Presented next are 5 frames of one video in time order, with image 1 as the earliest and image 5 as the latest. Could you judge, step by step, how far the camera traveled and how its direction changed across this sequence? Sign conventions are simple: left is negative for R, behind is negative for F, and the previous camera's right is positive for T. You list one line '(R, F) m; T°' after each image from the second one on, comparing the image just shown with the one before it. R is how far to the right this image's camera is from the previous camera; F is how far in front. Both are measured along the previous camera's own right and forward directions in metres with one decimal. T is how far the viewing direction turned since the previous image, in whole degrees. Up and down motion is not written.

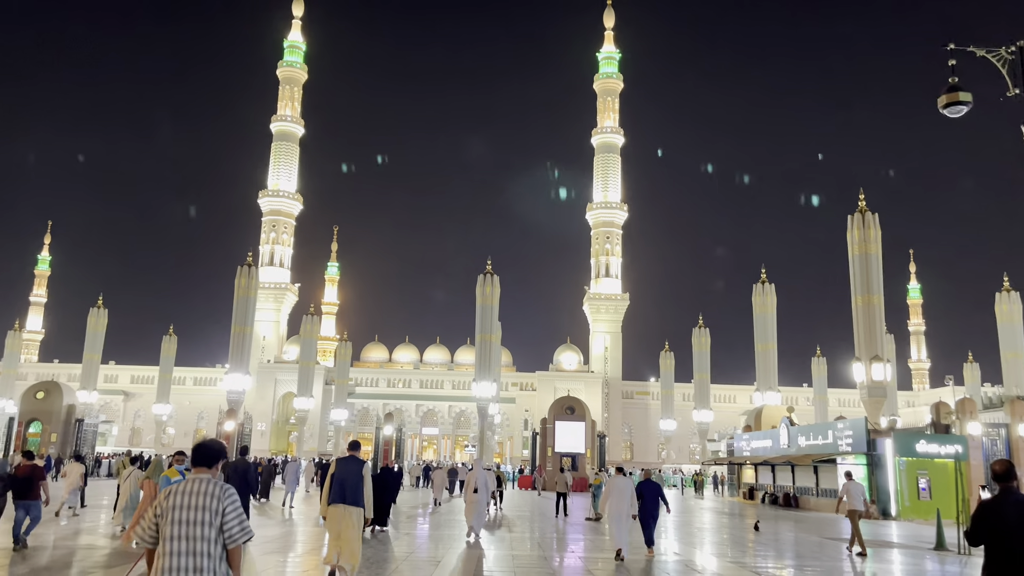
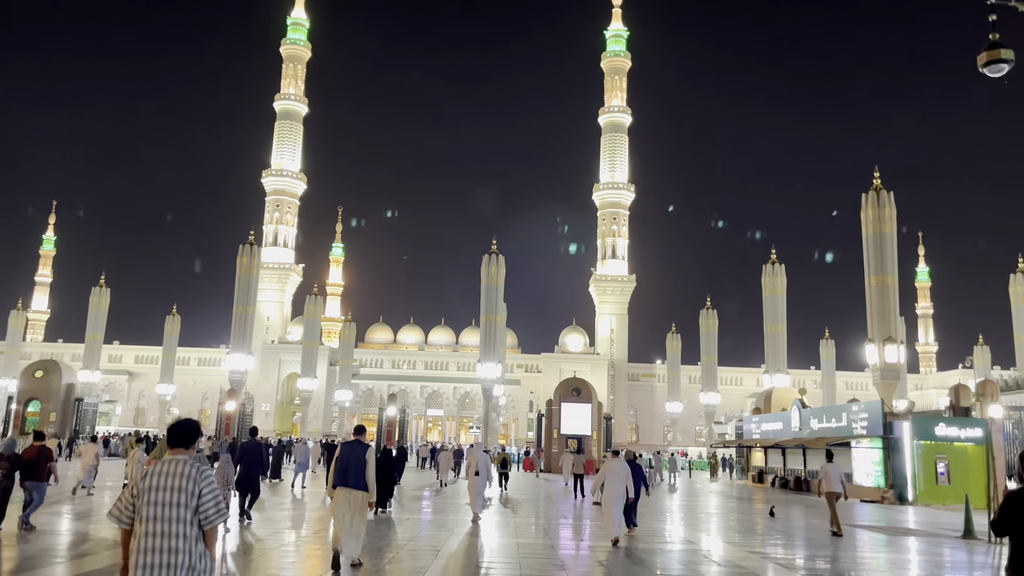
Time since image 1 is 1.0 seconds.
(0.0, +0.4) m; 0°
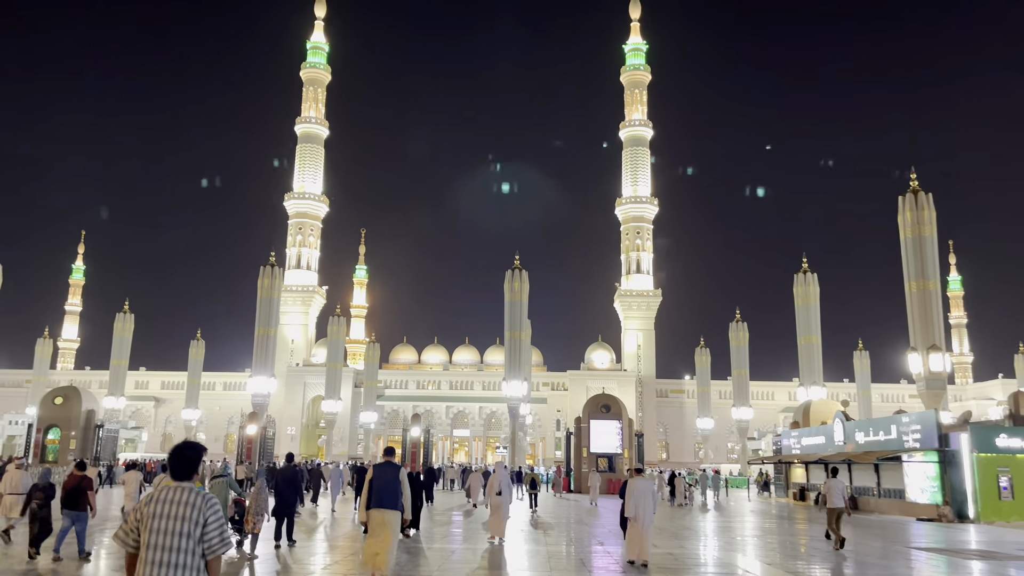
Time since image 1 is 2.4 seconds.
(0.0, +0.6) m; -2°
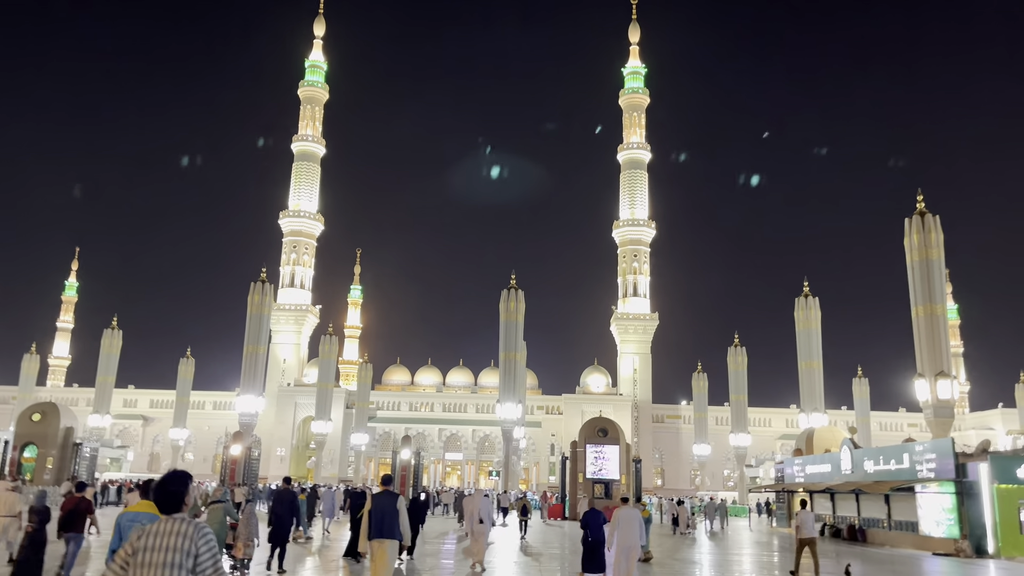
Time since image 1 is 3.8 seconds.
(0.0, +0.6) m; 0°
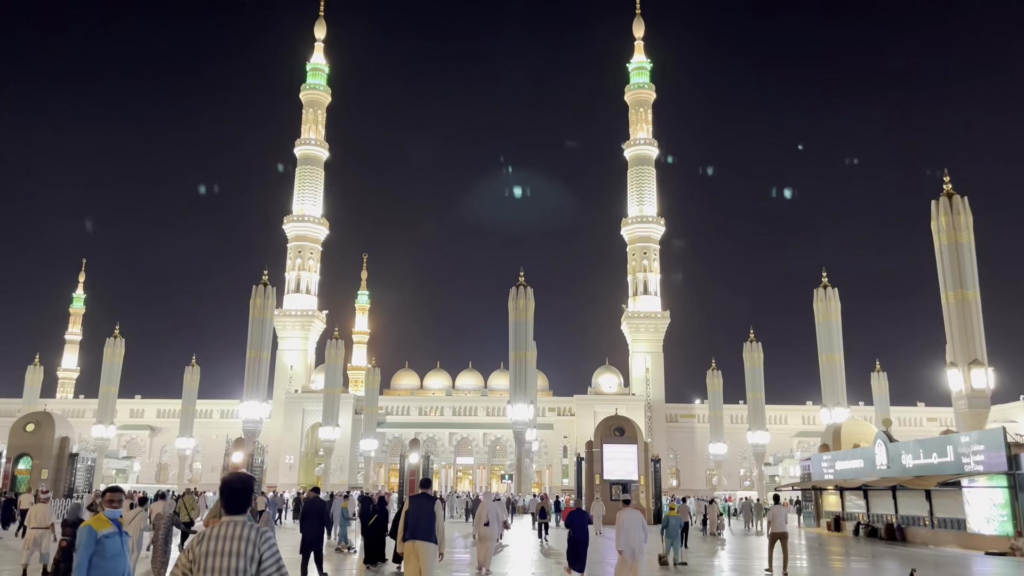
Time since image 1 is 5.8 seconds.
(0.0, +0.8) m; -1°
